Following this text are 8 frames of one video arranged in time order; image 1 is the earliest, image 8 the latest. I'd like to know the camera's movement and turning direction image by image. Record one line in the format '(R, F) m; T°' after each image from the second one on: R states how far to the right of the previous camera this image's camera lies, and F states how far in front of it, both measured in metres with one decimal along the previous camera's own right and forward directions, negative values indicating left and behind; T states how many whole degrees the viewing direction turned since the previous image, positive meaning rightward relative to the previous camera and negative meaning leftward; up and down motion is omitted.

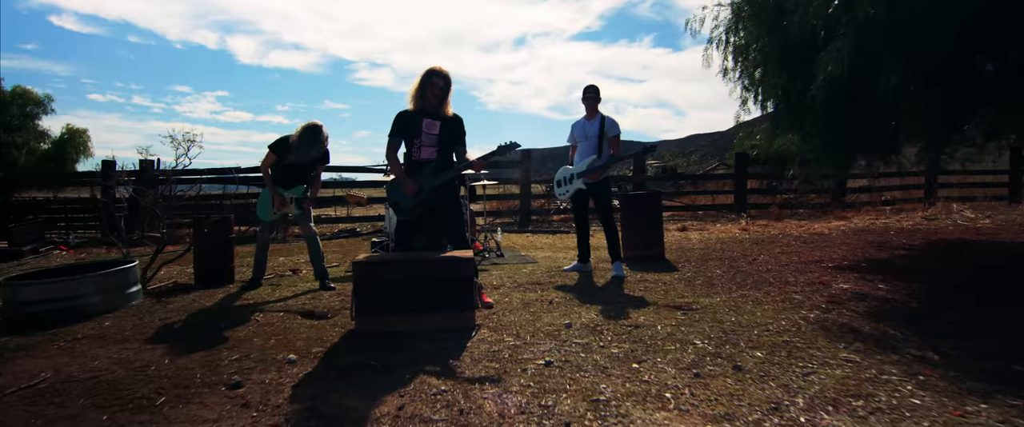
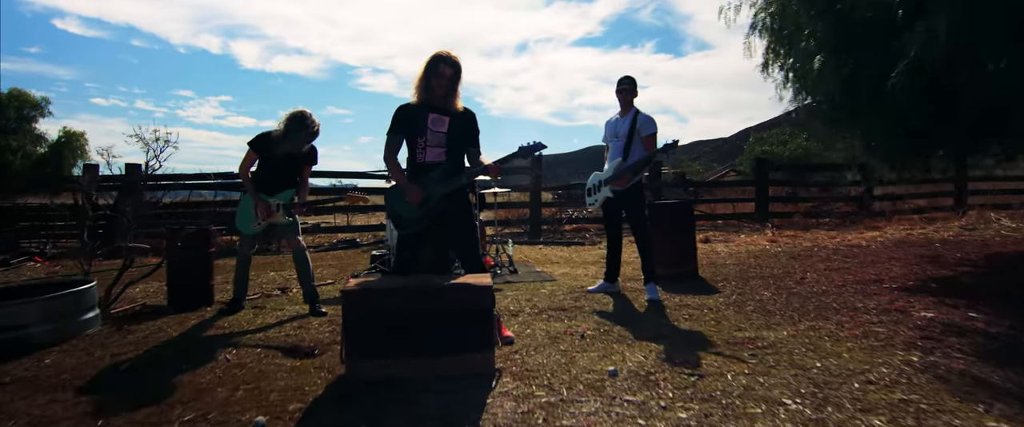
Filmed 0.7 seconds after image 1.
(-0.1, +0.7) m; 0°
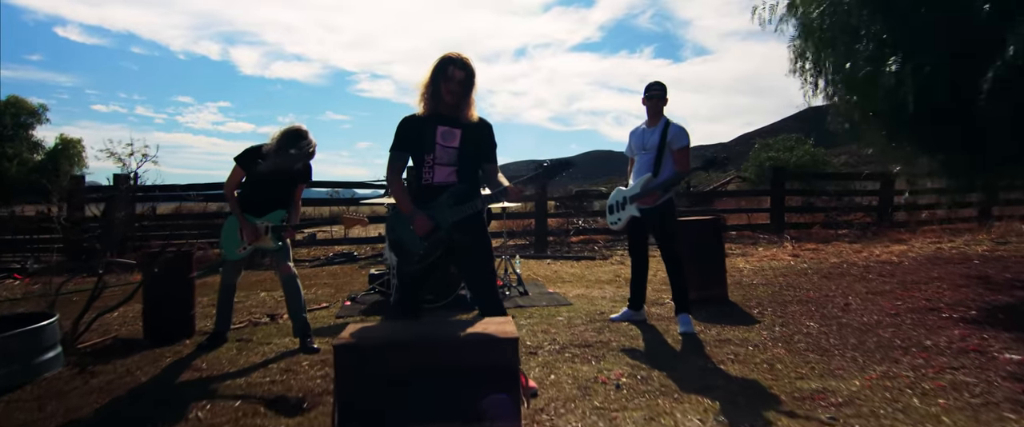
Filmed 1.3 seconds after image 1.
(-0.1, +0.5) m; 0°
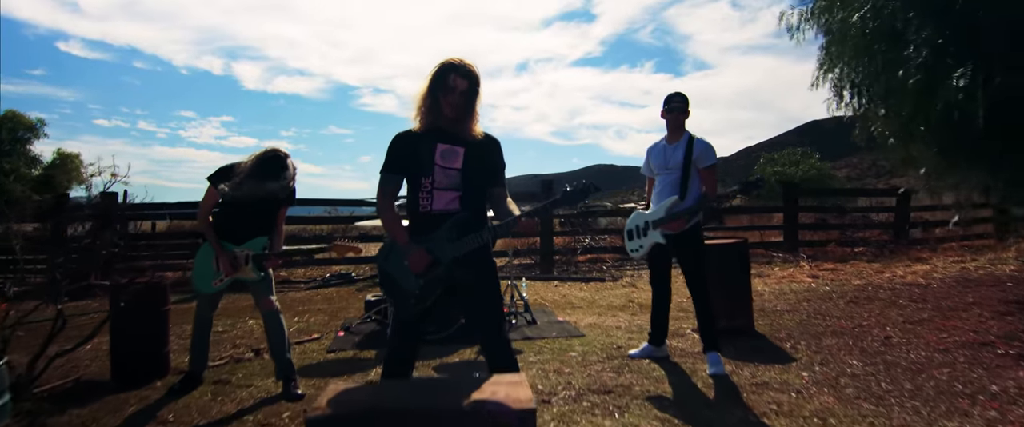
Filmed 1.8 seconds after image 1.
(0.0, +0.4) m; 0°
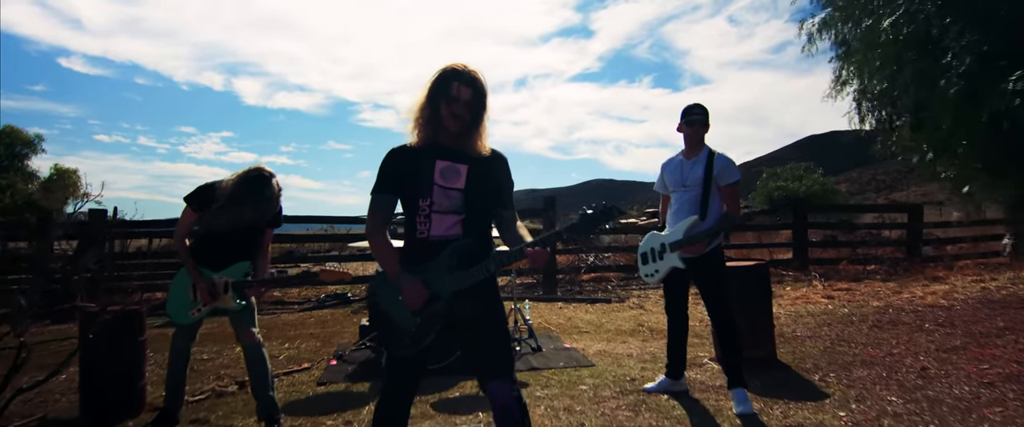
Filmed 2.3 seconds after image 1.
(0.0, +0.3) m; 0°
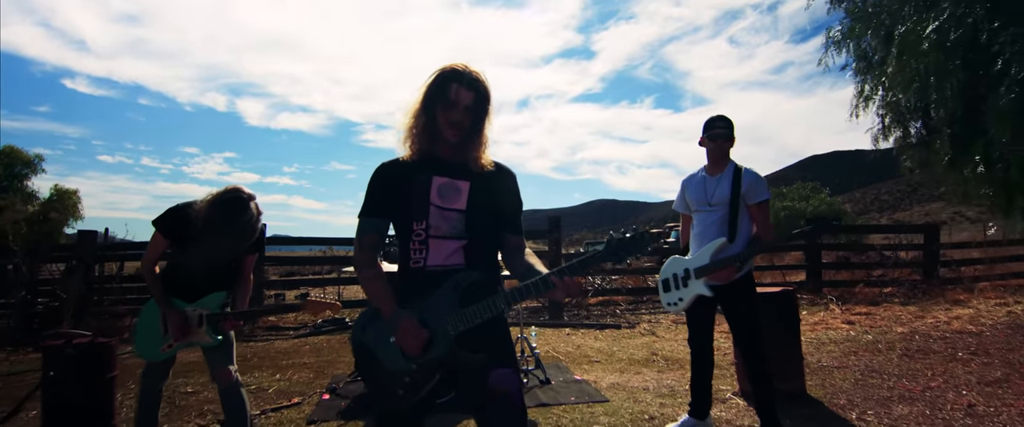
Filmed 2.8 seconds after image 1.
(0.0, +0.3) m; 0°
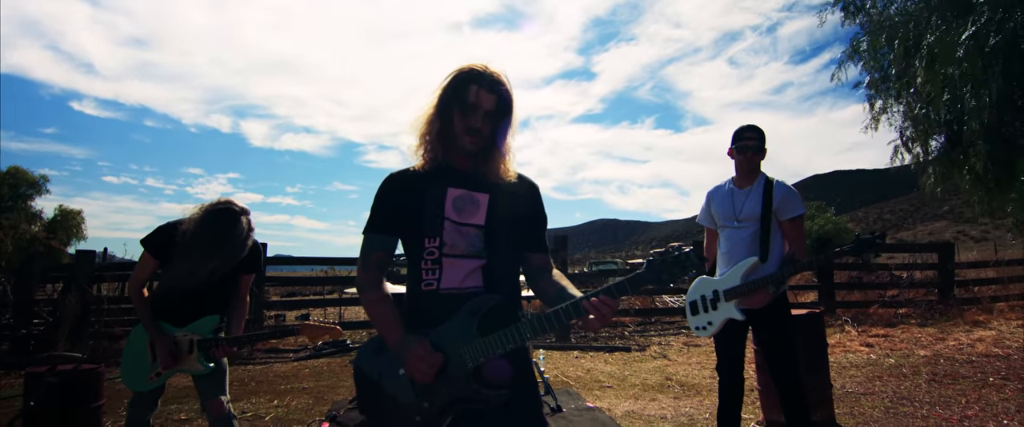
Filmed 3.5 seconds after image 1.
(-0.1, +0.2) m; 0°
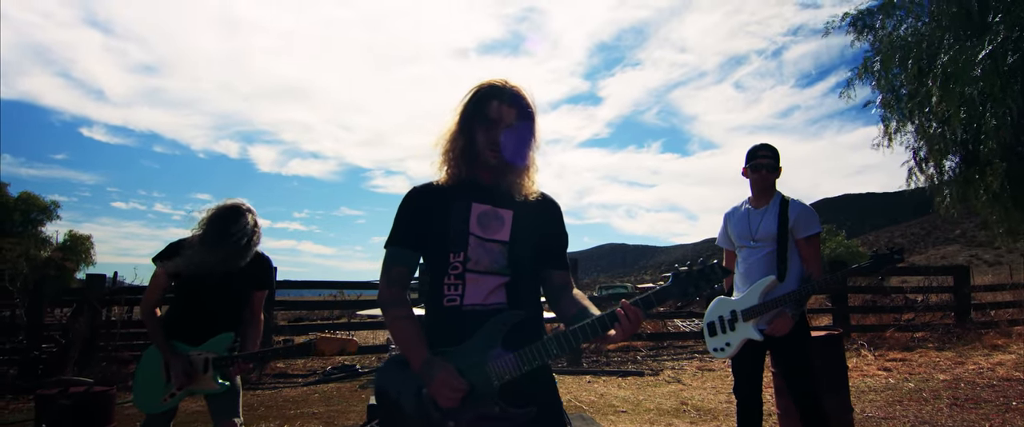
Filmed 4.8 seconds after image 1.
(0.0, 0.0) m; -1°
